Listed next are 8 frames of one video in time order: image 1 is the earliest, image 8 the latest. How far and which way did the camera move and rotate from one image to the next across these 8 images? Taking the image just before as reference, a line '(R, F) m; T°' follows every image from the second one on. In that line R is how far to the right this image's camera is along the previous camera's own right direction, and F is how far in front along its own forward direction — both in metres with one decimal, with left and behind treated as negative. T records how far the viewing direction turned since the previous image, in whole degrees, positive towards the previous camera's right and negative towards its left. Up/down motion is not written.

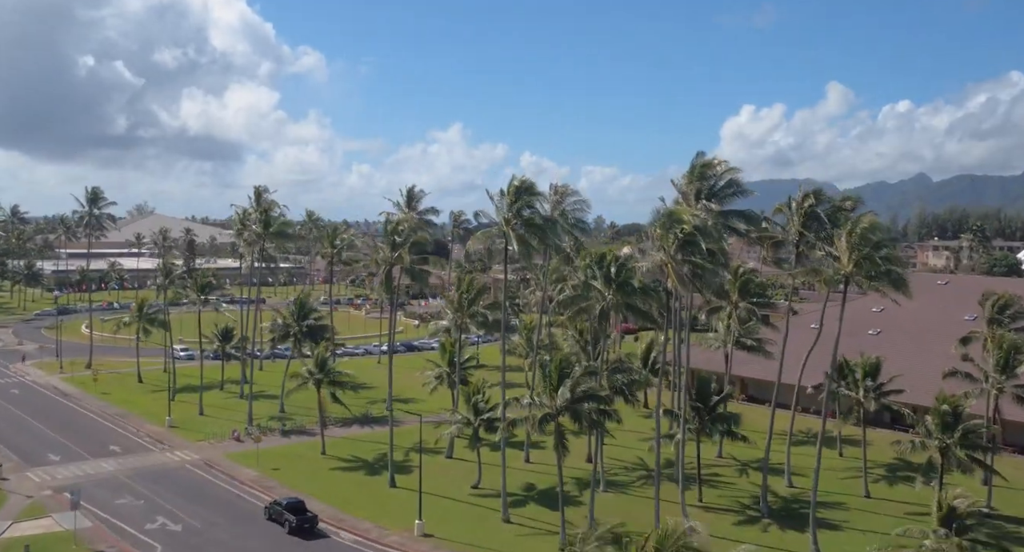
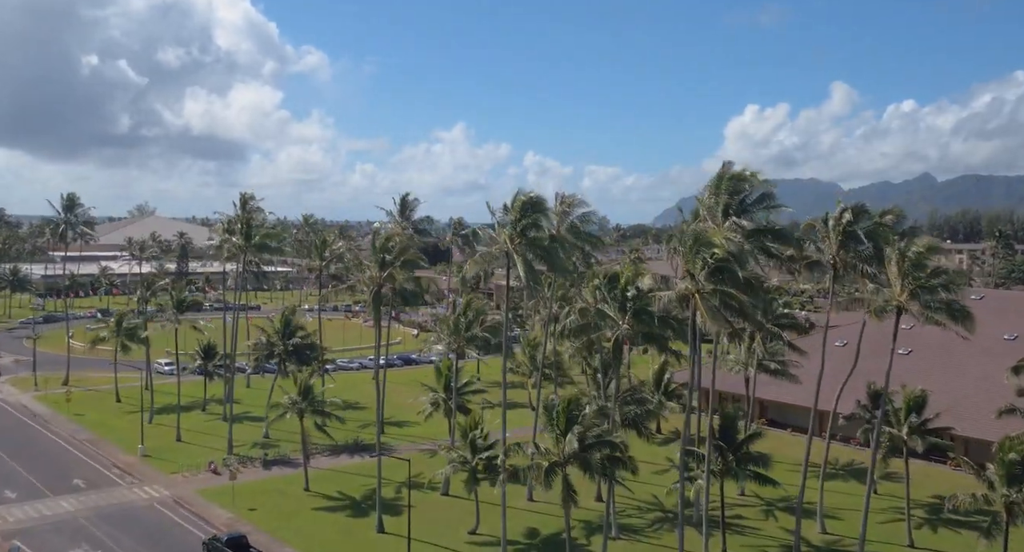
(+0.1, +4.9) m; 0°
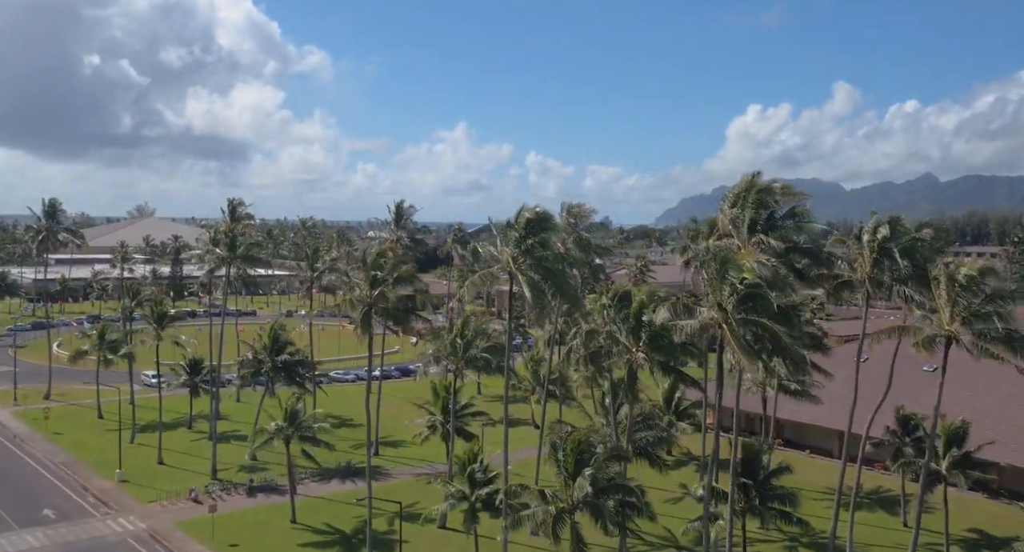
(0.0, +3.5) m; 0°
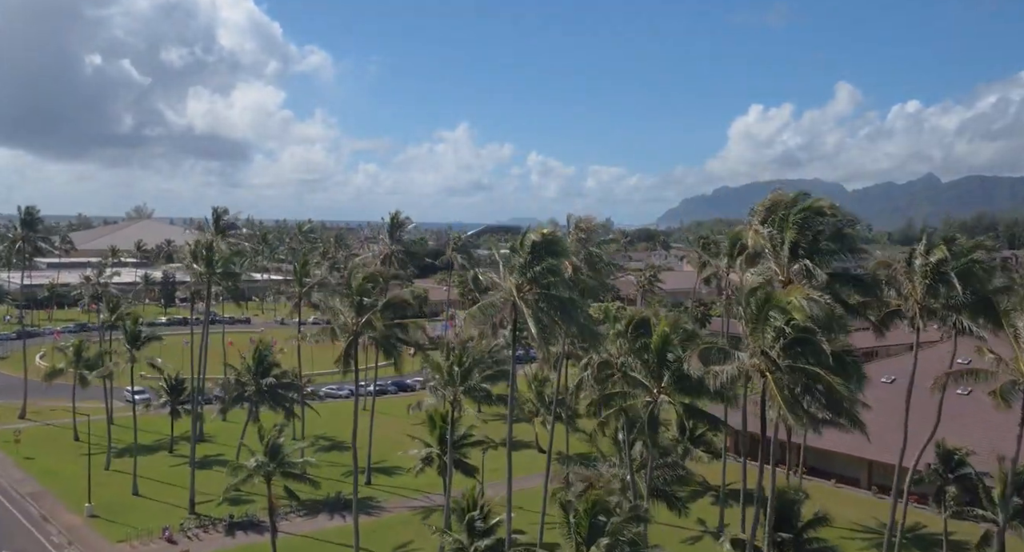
(-0.1, +4.1) m; 0°
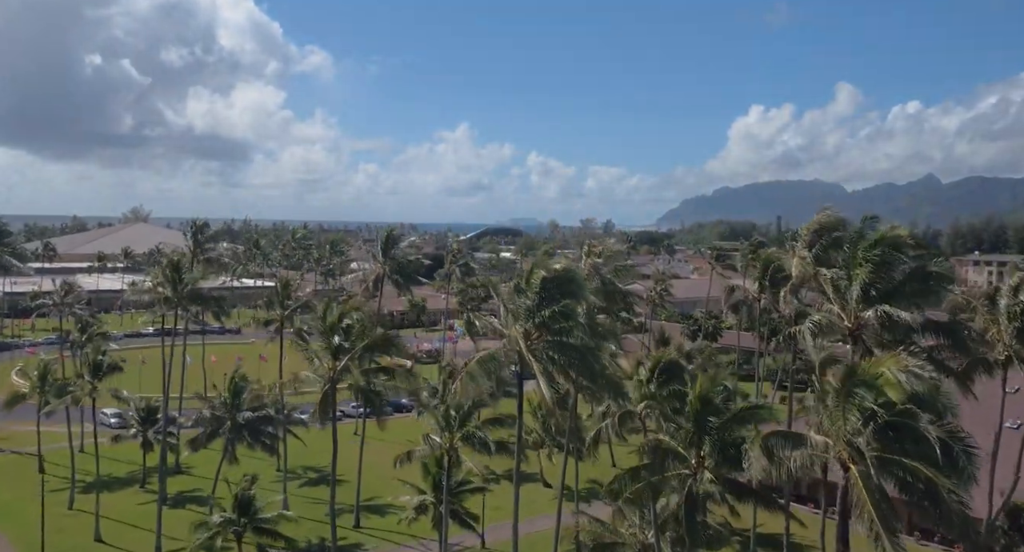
(-0.2, +5.1) m; 0°
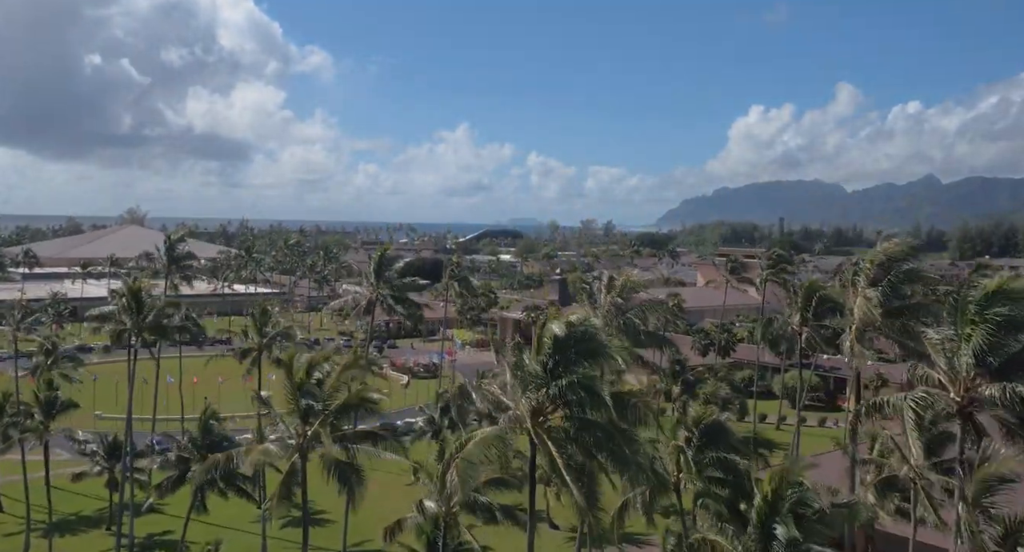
(-0.2, +5.2) m; 0°
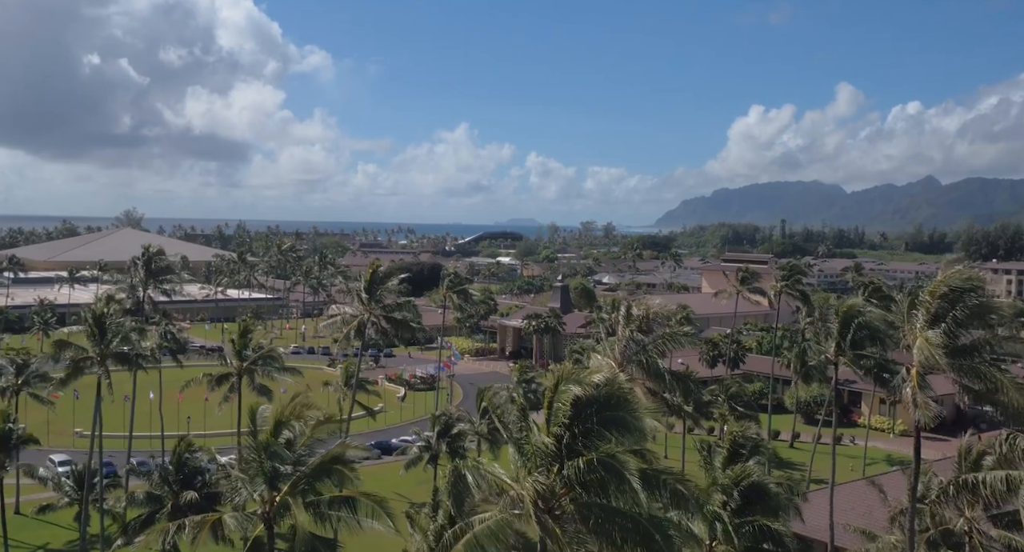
(-0.1, +3.6) m; 0°
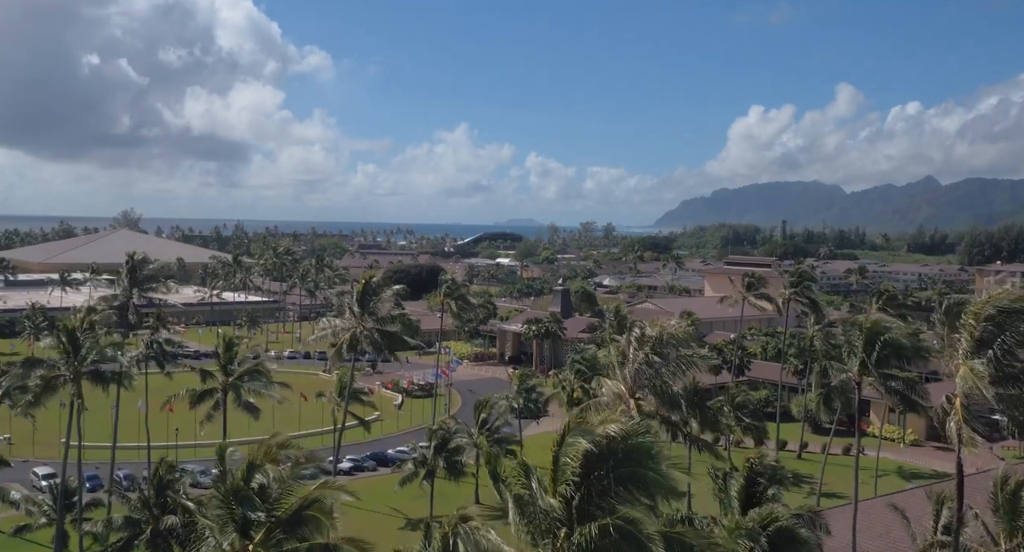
(0.0, +2.1) m; 0°
